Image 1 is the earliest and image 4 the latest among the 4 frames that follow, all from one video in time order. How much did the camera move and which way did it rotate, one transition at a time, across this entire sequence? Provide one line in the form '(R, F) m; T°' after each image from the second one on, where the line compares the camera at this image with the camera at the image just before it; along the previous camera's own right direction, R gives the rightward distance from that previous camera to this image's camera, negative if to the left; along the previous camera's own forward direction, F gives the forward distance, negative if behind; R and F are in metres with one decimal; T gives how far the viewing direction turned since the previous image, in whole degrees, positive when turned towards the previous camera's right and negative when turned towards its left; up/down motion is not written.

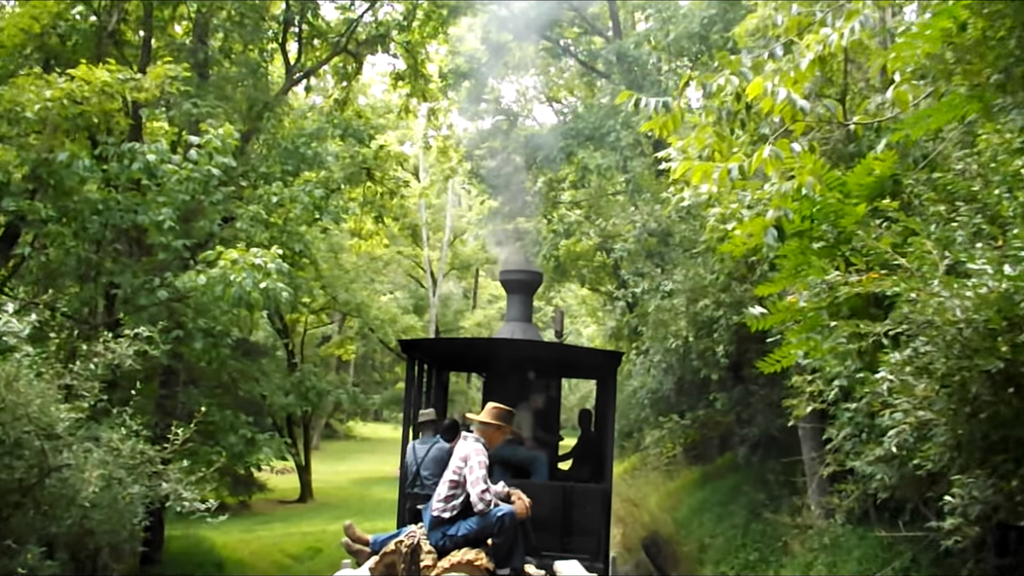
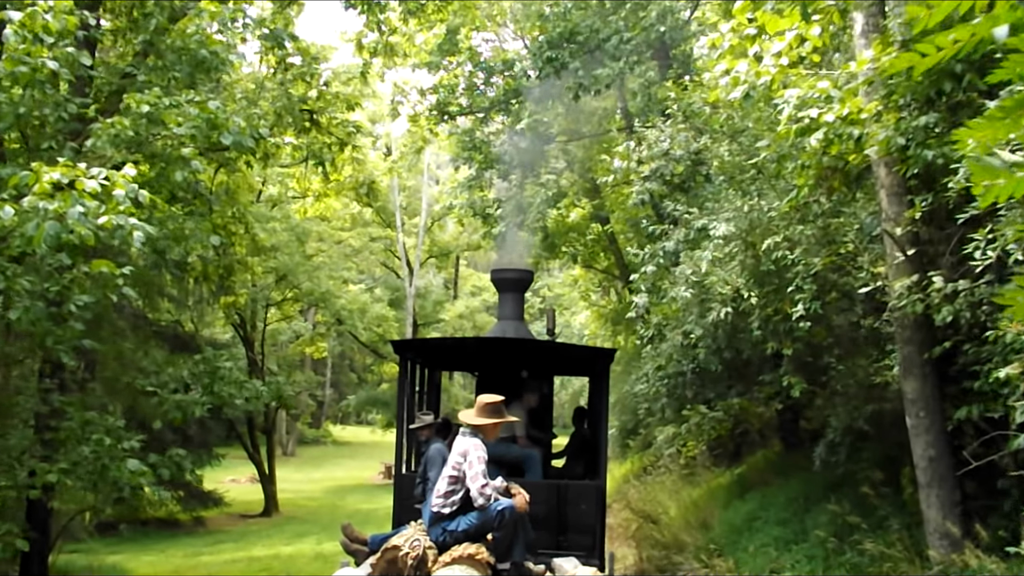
(+0.1, +3.6) m; +1°
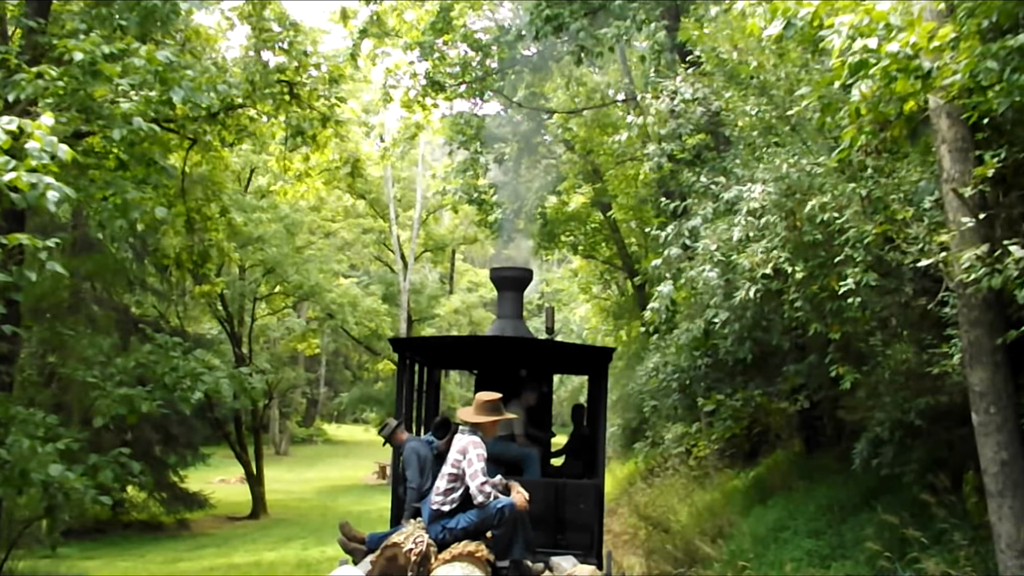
(0.0, +1.2) m; 0°
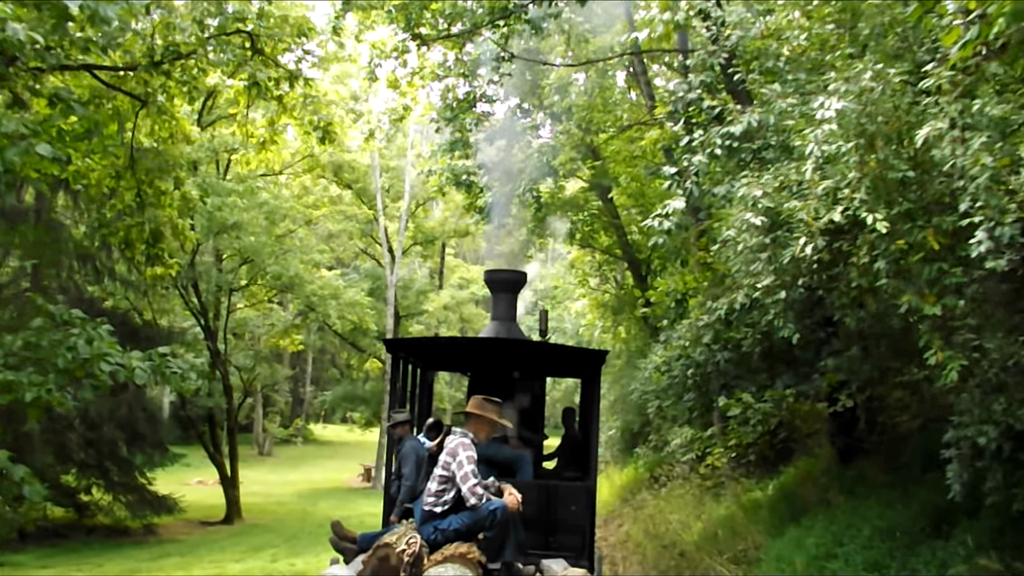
(0.0, +1.7) m; 0°
